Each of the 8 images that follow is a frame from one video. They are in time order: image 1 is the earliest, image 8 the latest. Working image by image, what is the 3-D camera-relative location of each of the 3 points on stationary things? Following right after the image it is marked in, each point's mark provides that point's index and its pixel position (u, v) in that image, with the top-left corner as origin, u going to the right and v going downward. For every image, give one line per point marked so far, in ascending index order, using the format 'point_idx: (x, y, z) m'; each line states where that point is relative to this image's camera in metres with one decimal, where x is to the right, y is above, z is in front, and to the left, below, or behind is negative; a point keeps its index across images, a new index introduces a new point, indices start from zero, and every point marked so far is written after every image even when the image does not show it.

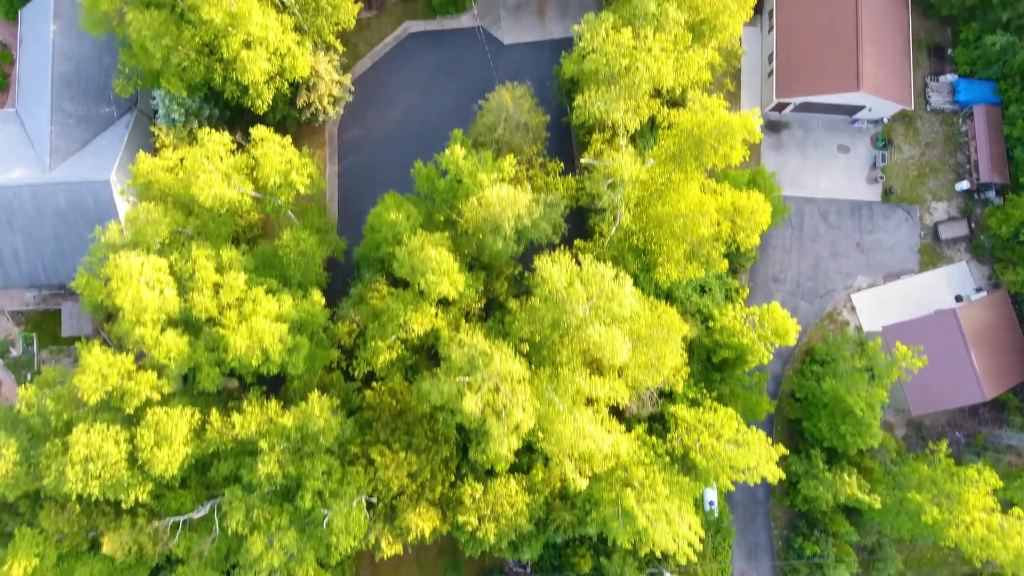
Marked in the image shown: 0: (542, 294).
0: (+0.7, -0.1, +19.1) m
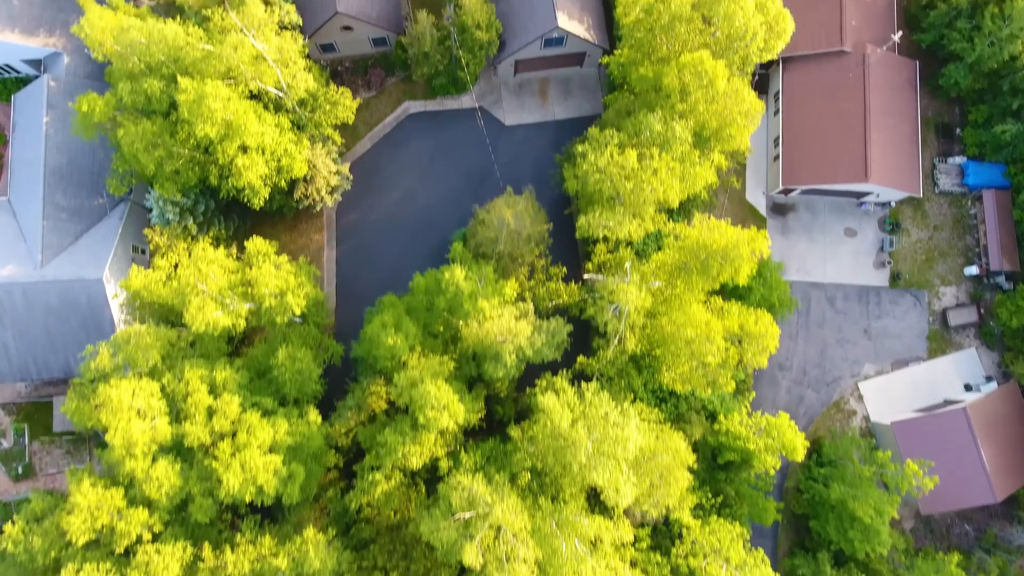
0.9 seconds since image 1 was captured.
0: (+0.7, -3.1, +18.6) m
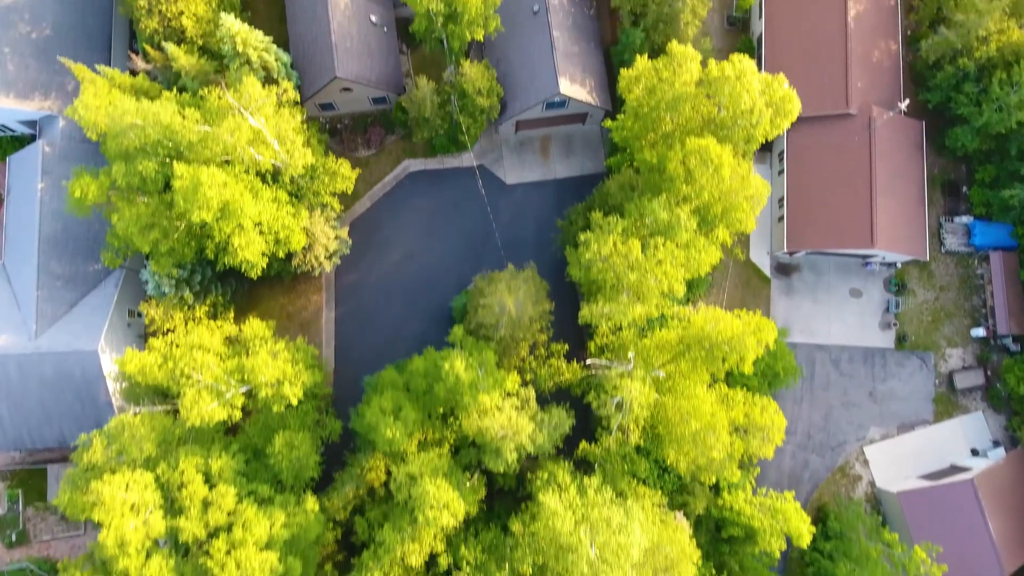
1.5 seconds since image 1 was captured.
0: (+0.8, -5.2, +18.2) m
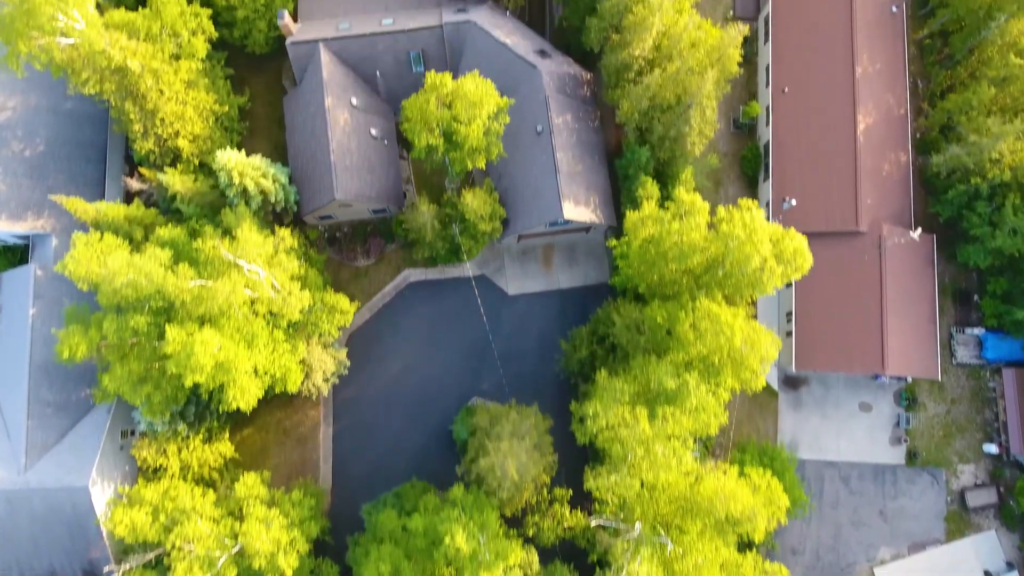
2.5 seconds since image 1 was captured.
0: (+0.8, -8.9, +17.5) m
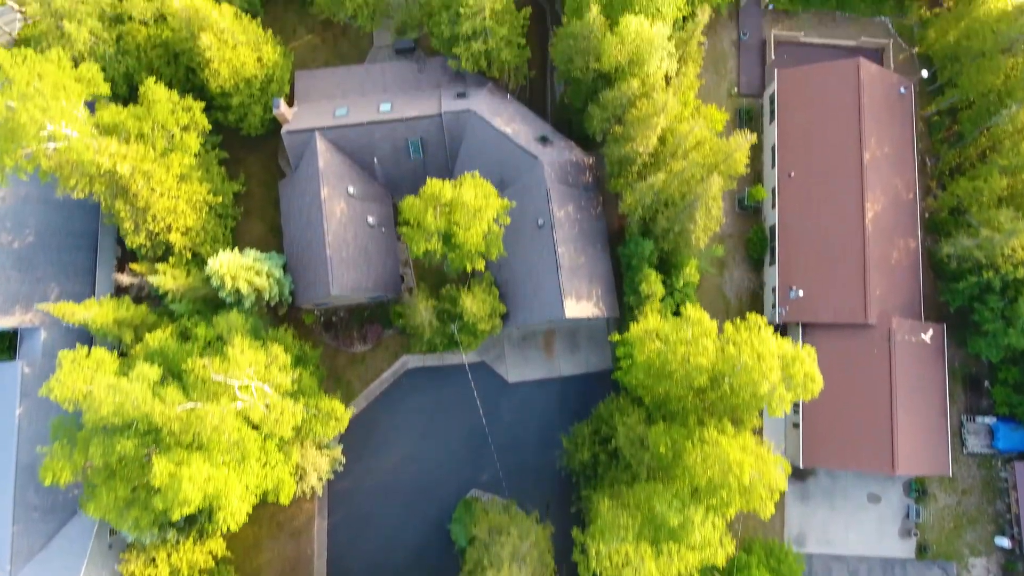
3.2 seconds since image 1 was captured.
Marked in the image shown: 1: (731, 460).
0: (+0.8, -11.7, +16.8) m
1: (+4.7, -3.6, +18.5) m
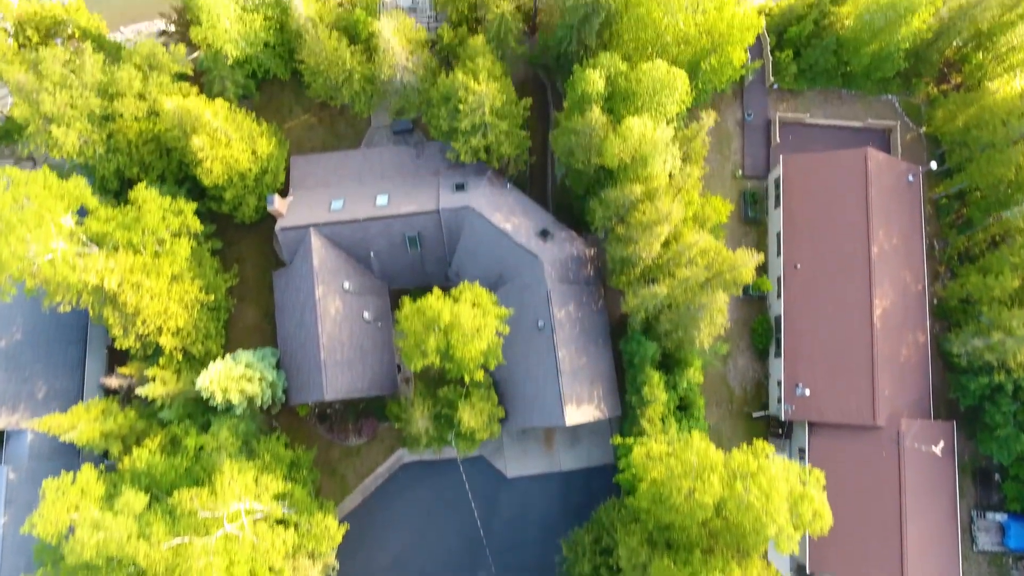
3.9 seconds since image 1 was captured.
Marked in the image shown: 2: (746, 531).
0: (+0.7, -14.6, +16.0) m
1: (+4.7, -6.5, +17.8) m
2: (+5.2, -5.4, +18.8) m
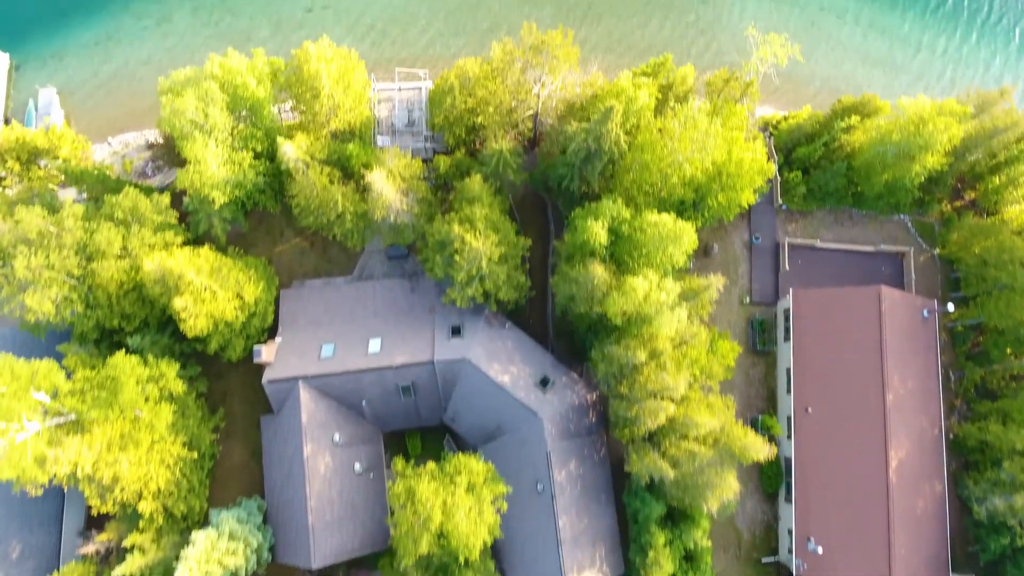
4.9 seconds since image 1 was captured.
0: (+0.6, -18.9, +14.6) m
1: (+4.6, -10.8, +16.5) m
2: (+5.1, -9.8, +17.5) m
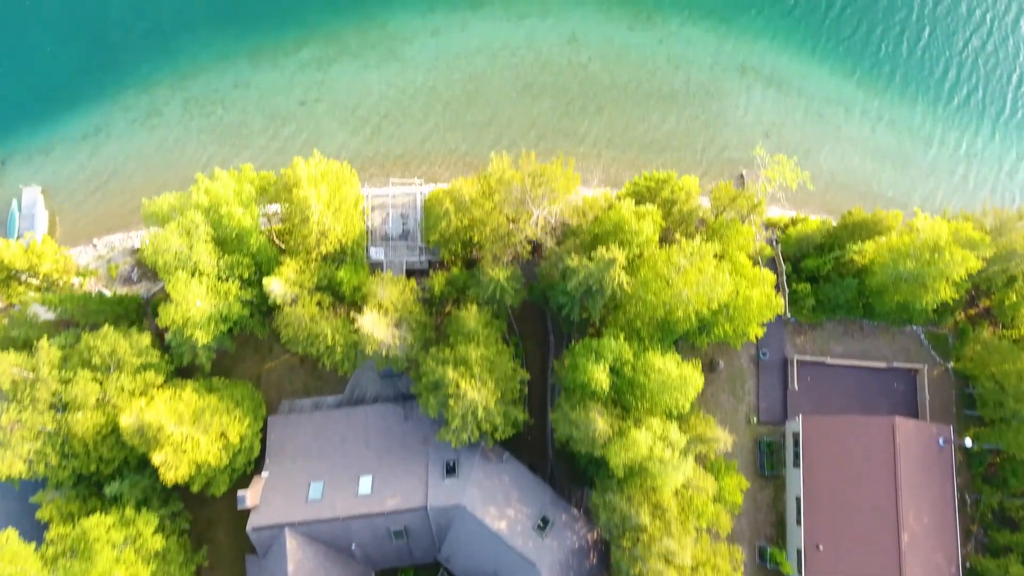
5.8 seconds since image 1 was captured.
0: (+0.5, -22.6, +13.2) m
1: (+4.5, -14.6, +15.2) m
2: (+5.0, -13.5, +16.2) m
